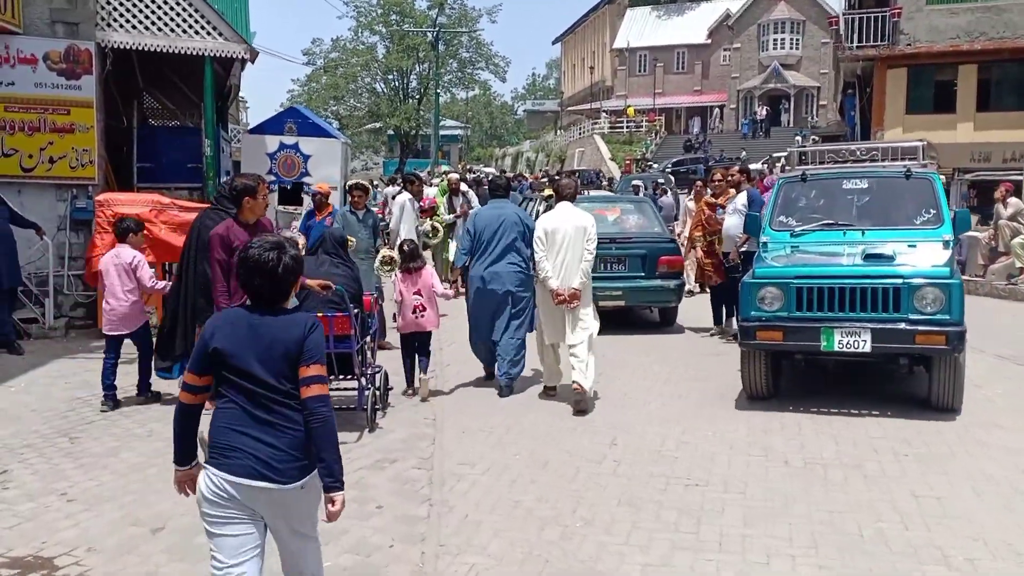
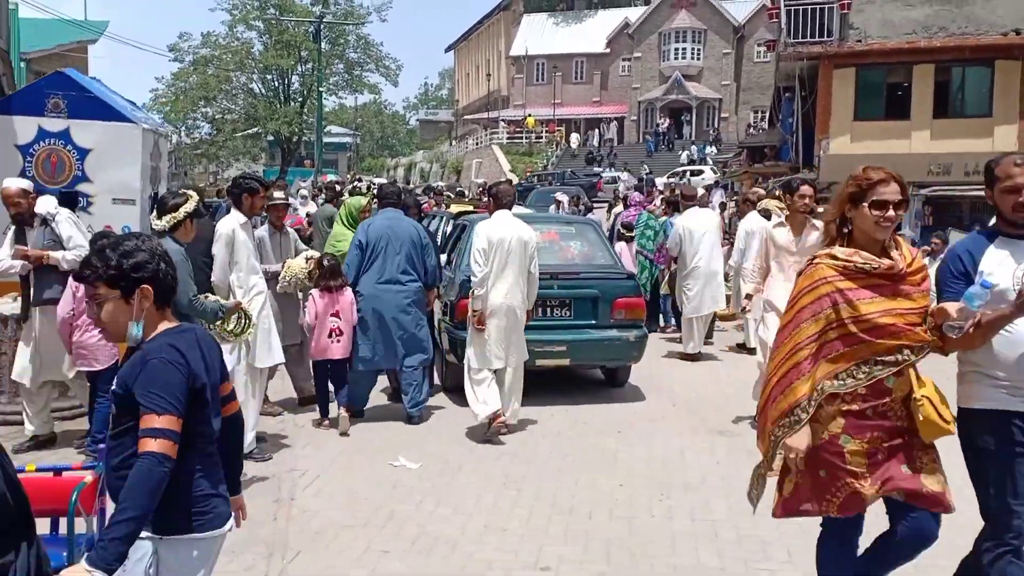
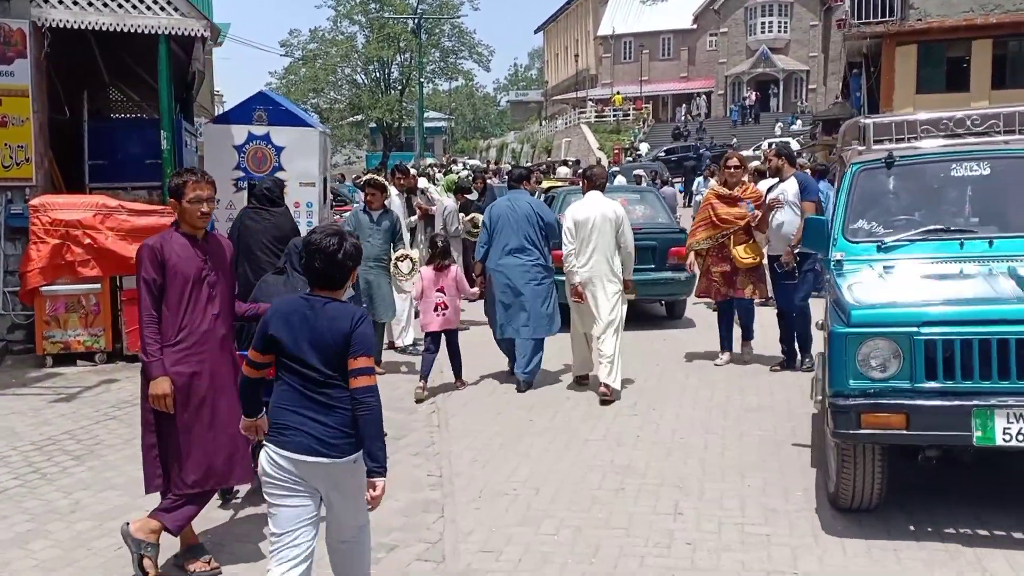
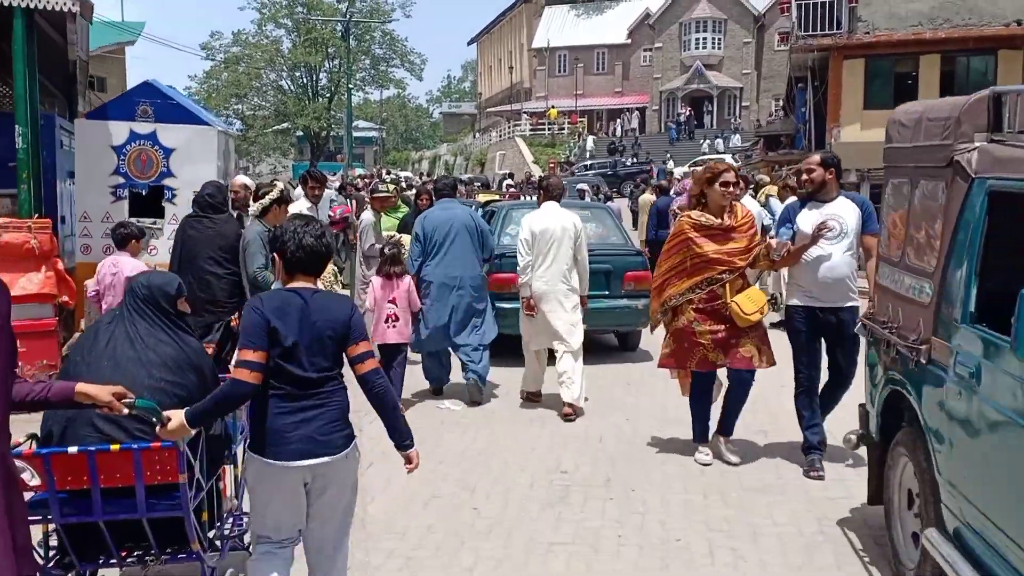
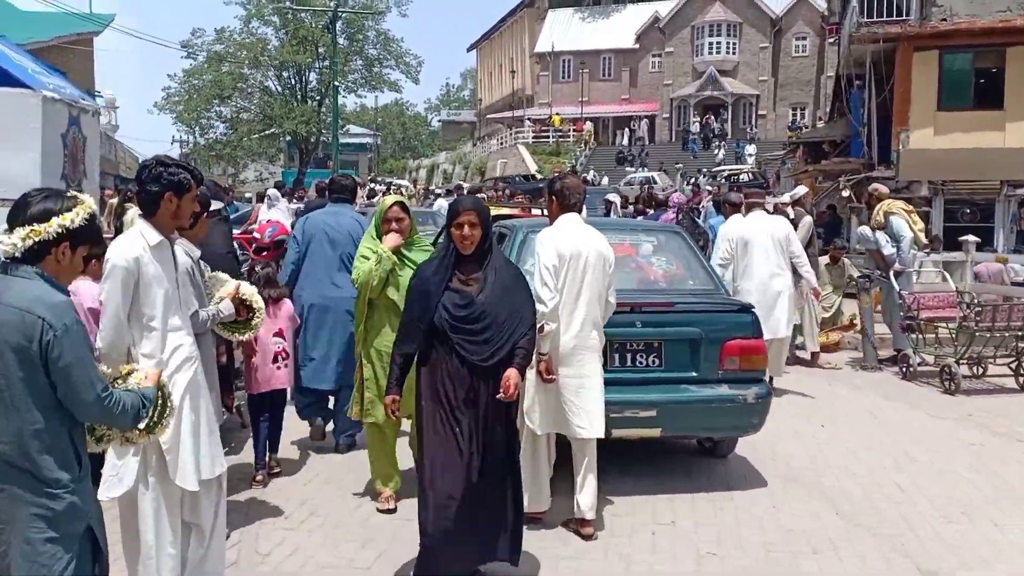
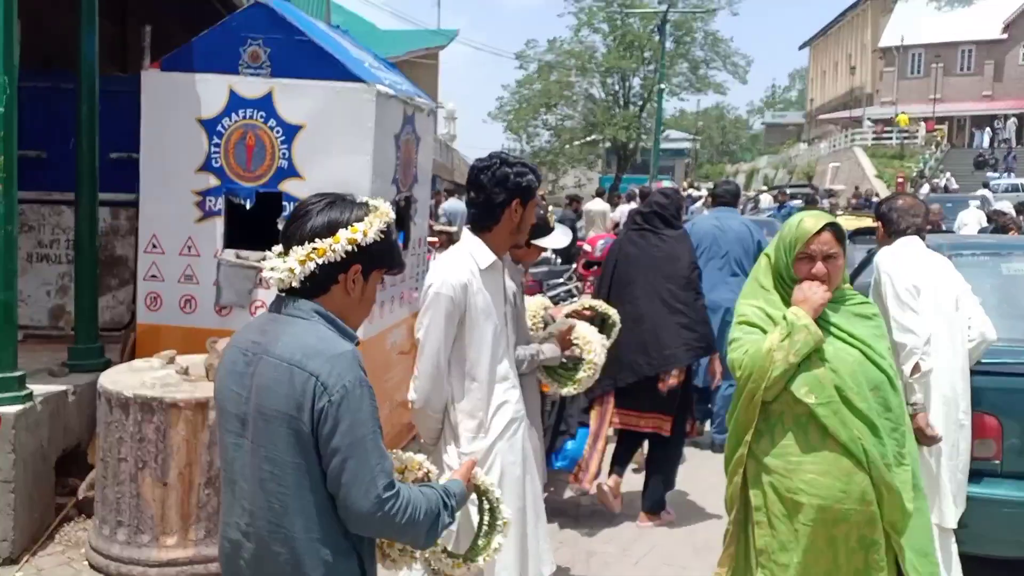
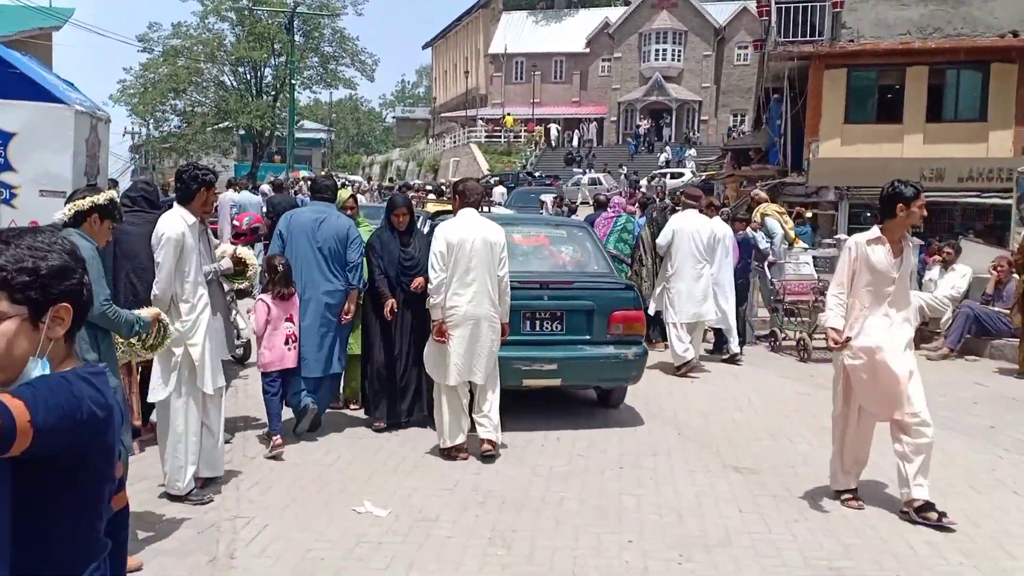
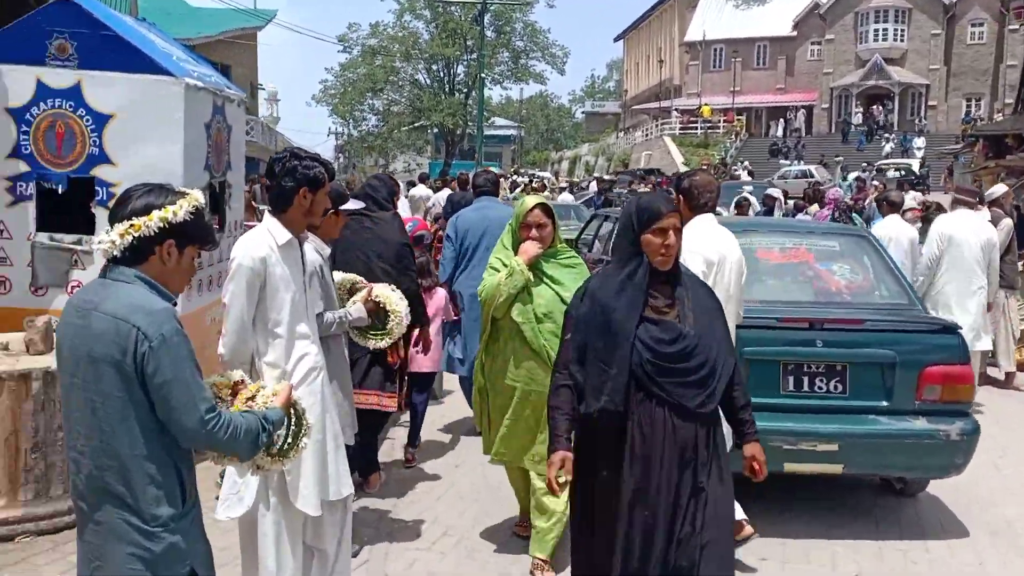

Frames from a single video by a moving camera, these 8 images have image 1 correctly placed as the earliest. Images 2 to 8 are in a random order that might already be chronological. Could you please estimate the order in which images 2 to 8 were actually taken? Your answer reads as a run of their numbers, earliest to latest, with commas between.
3, 4, 2, 7, 5, 8, 6
